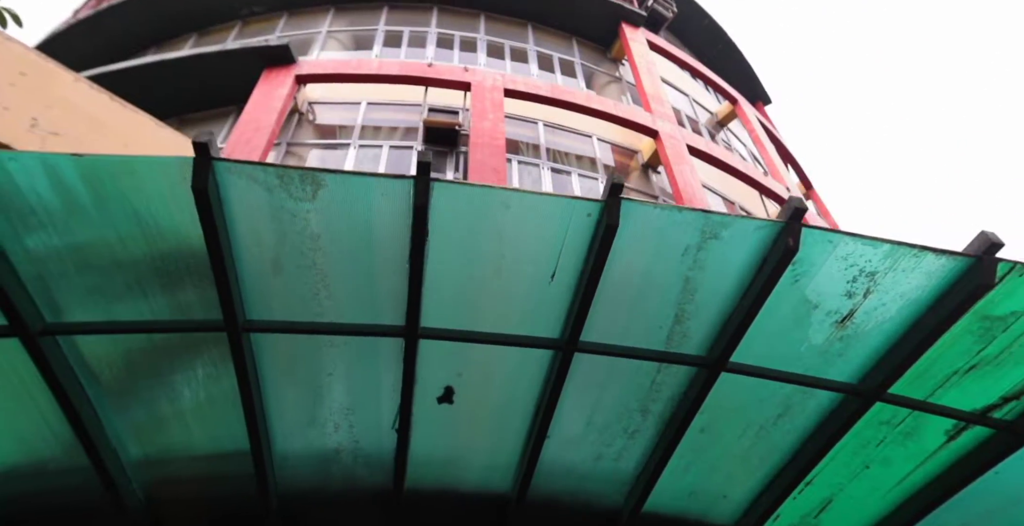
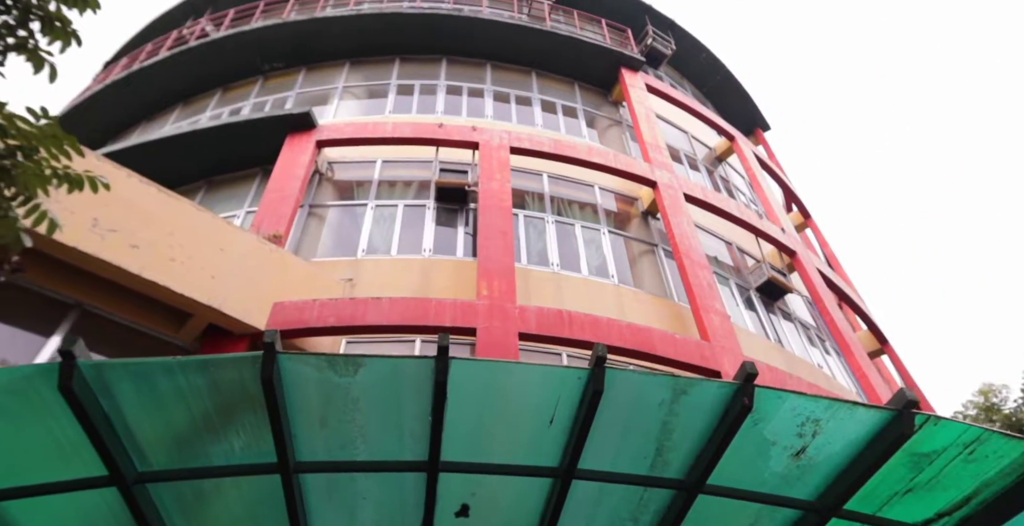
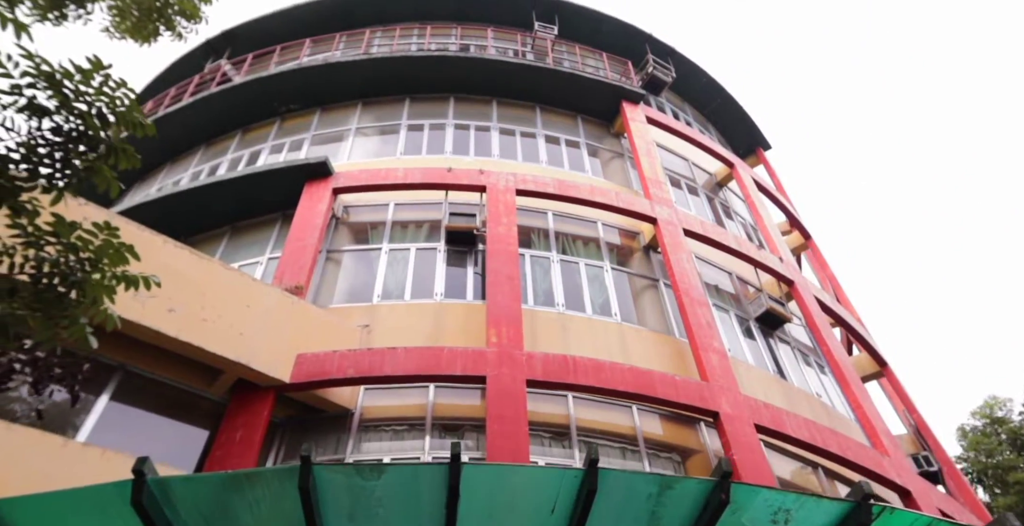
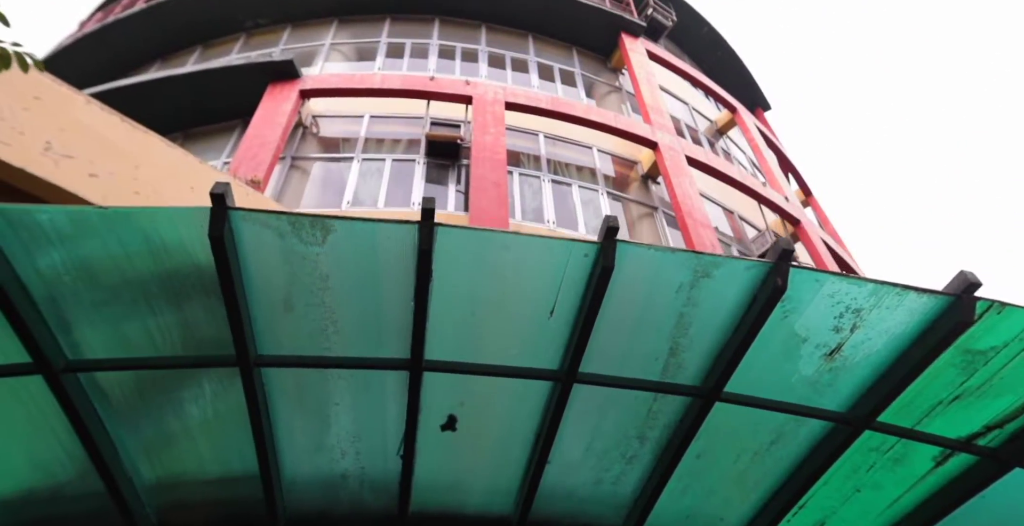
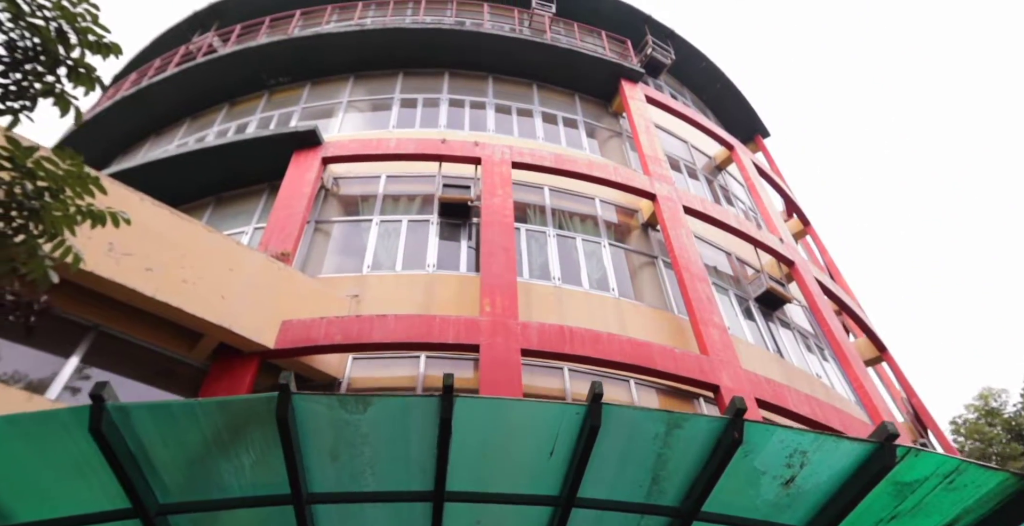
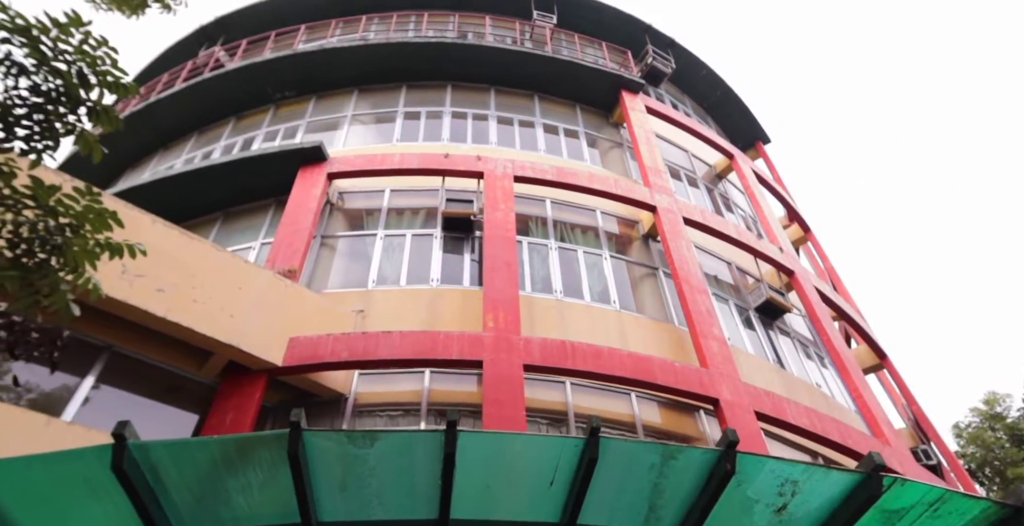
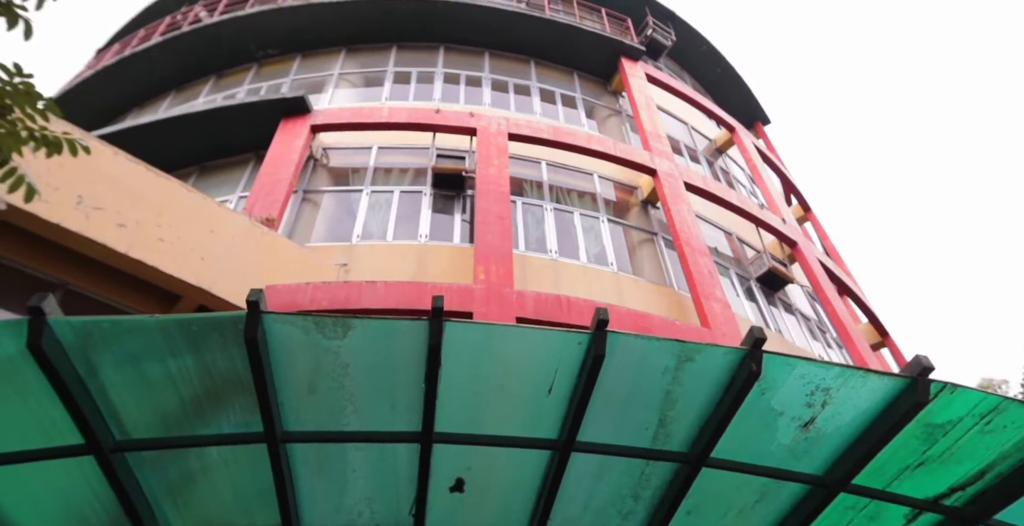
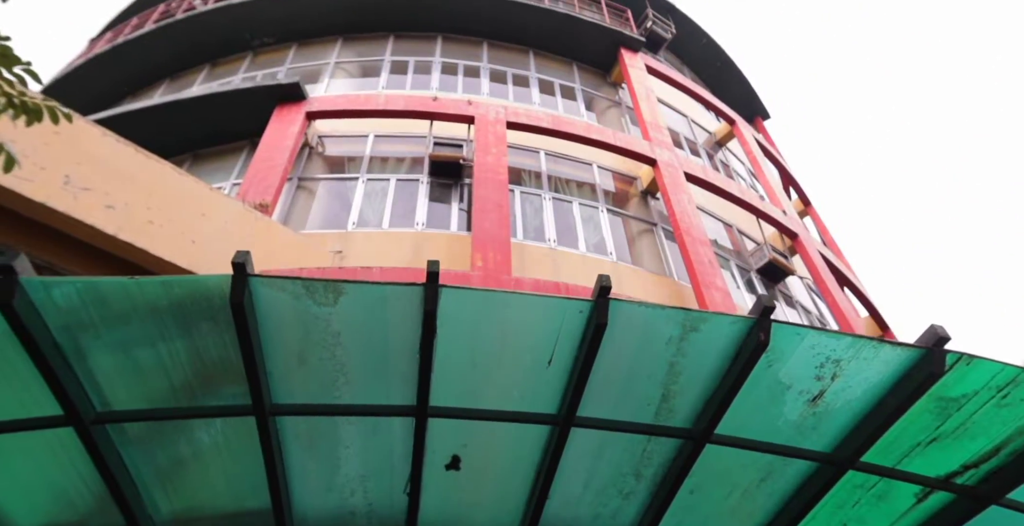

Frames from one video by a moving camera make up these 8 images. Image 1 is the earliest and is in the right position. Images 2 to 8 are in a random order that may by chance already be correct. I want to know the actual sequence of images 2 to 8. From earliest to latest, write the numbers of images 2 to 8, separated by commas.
4, 8, 7, 2, 5, 6, 3
